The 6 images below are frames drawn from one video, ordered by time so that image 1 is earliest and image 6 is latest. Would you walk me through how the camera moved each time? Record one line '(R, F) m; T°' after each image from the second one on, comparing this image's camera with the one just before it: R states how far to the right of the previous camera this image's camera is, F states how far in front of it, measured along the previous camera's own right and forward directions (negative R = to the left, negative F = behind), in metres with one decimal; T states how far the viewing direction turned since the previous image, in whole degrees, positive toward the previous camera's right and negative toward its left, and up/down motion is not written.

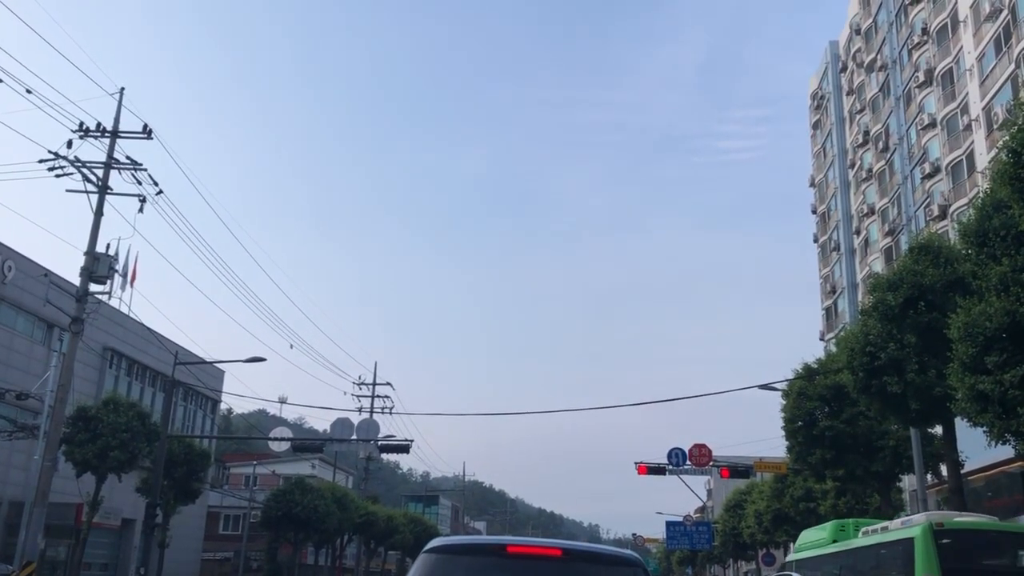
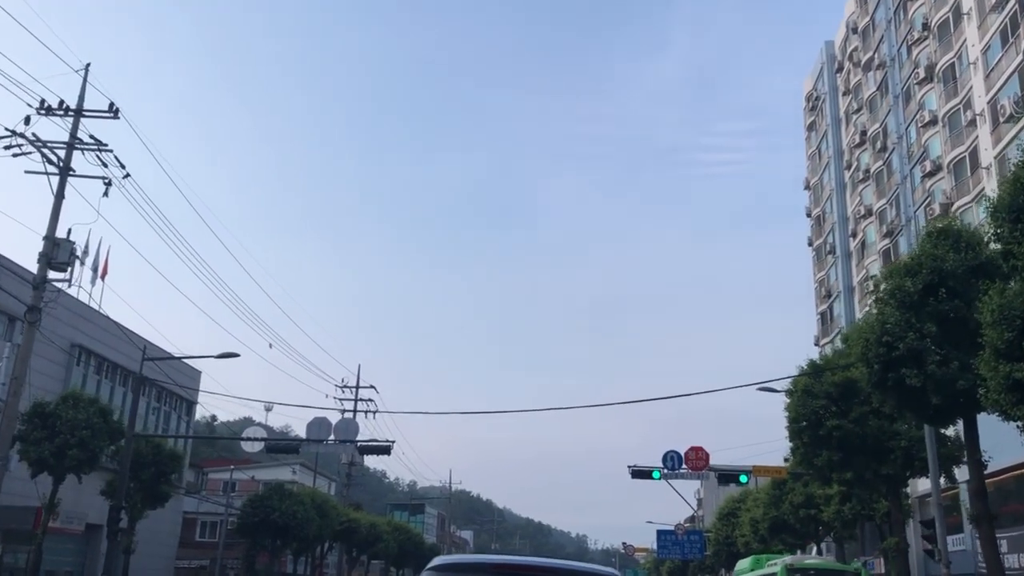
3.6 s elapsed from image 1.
(0.0, +1.7) m; +1°
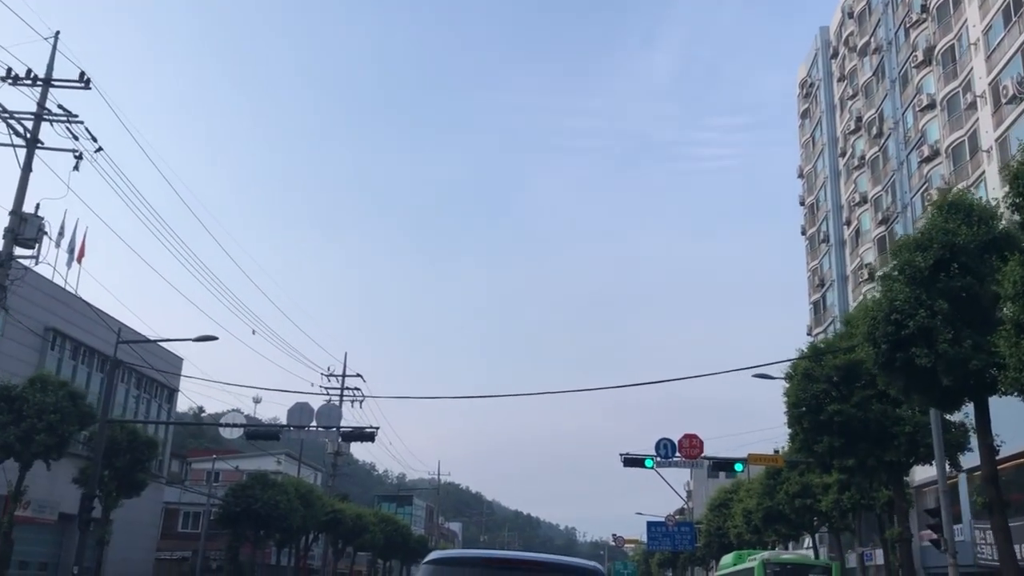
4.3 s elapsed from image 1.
(0.0, +1.1) m; +1°
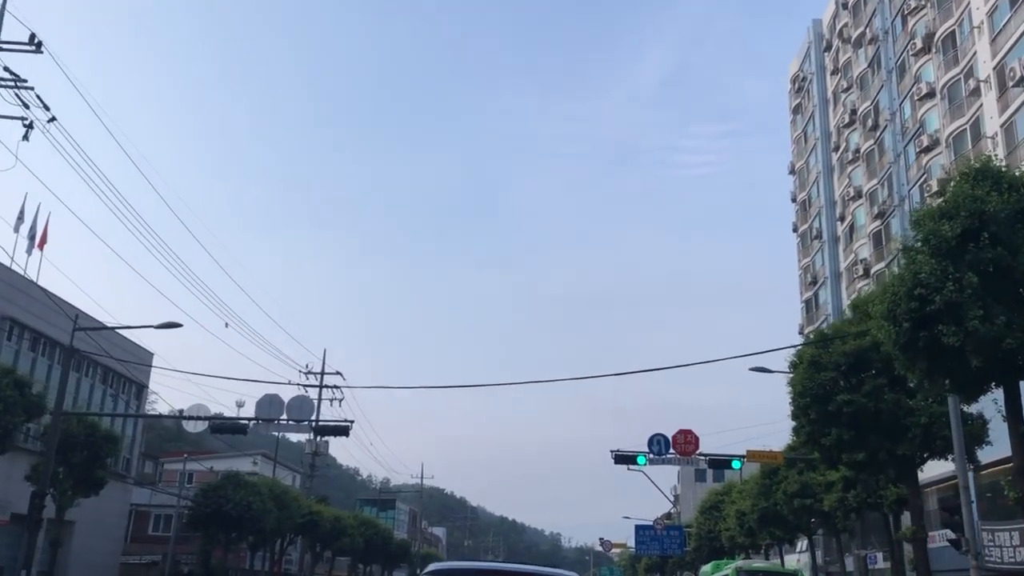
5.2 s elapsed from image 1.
(0.0, +1.8) m; +1°
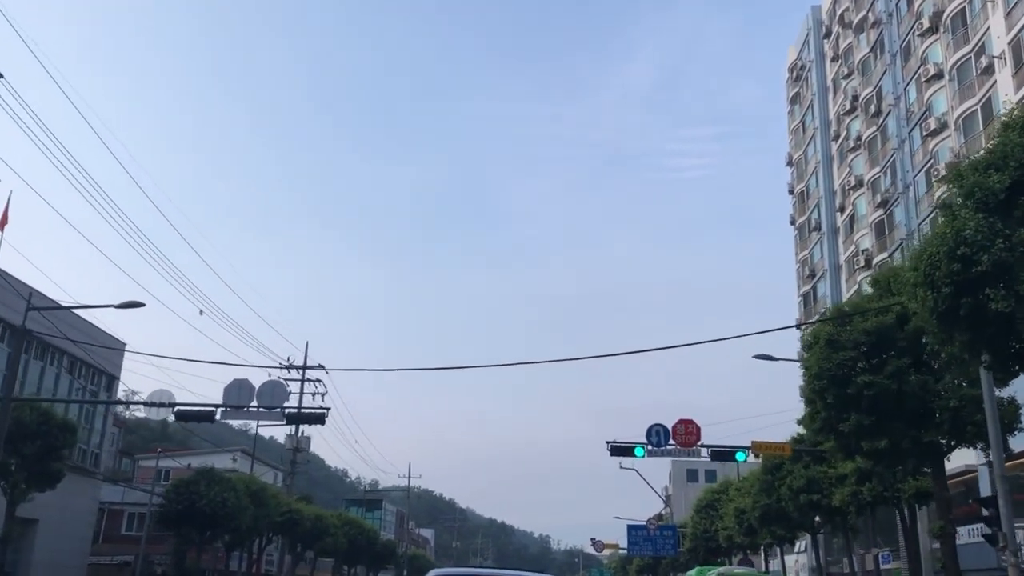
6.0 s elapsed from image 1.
(0.0, +2.0) m; +1°
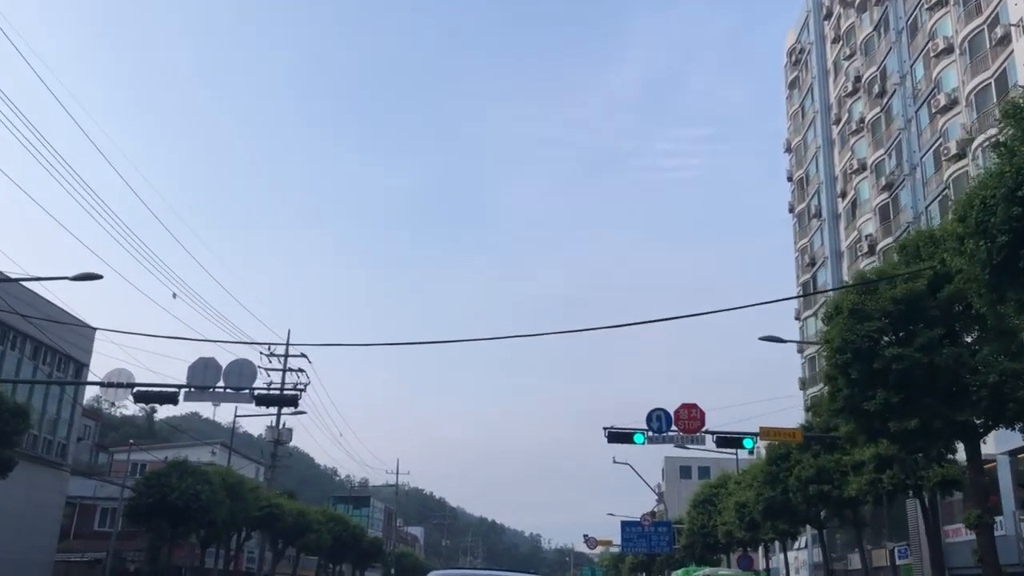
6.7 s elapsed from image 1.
(0.0, +2.1) m; +1°
